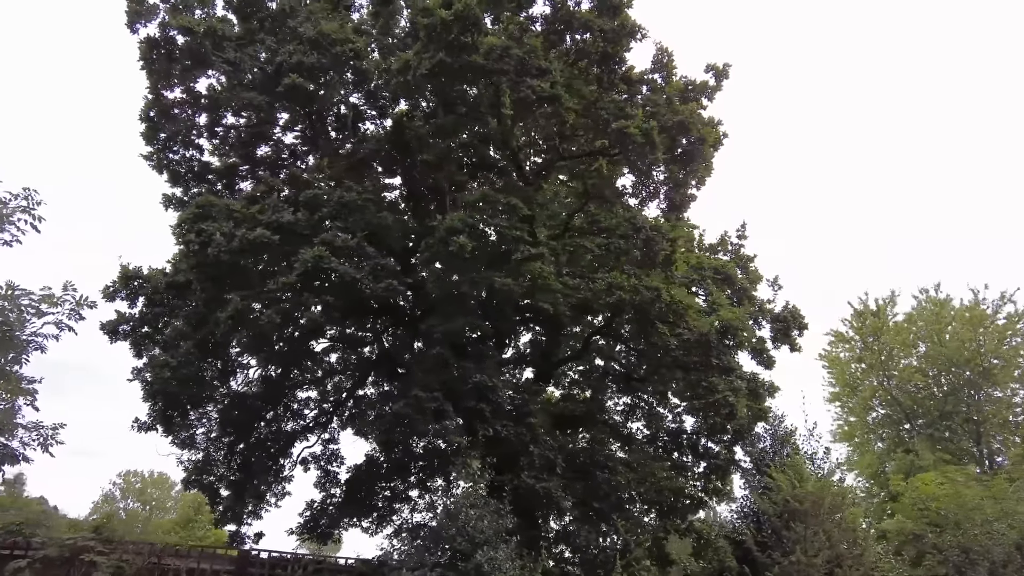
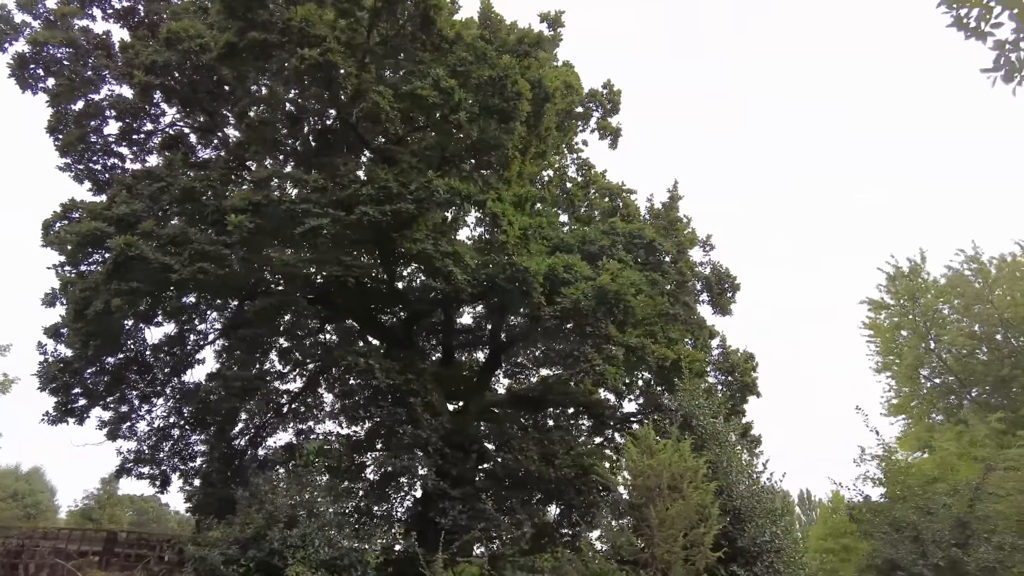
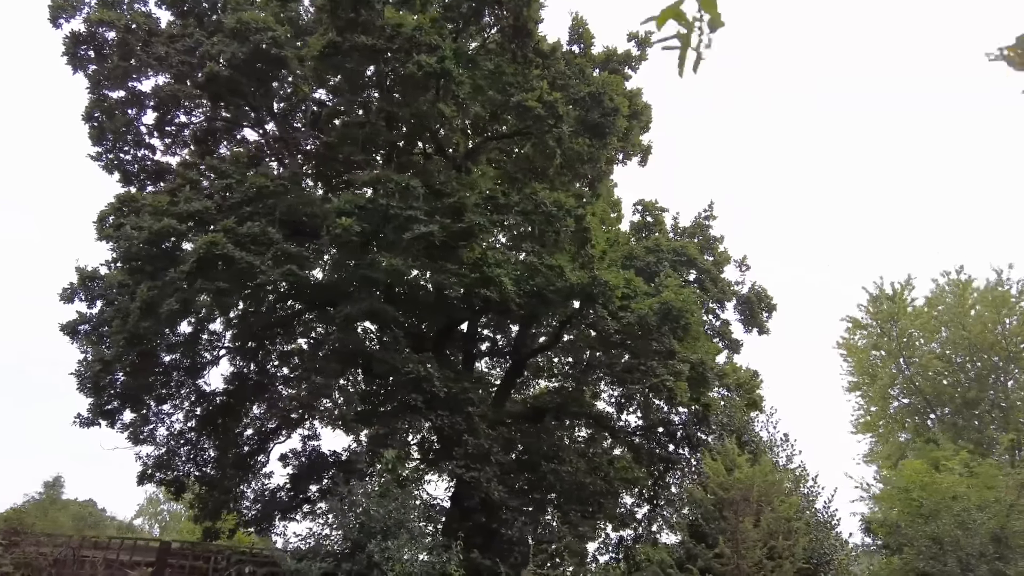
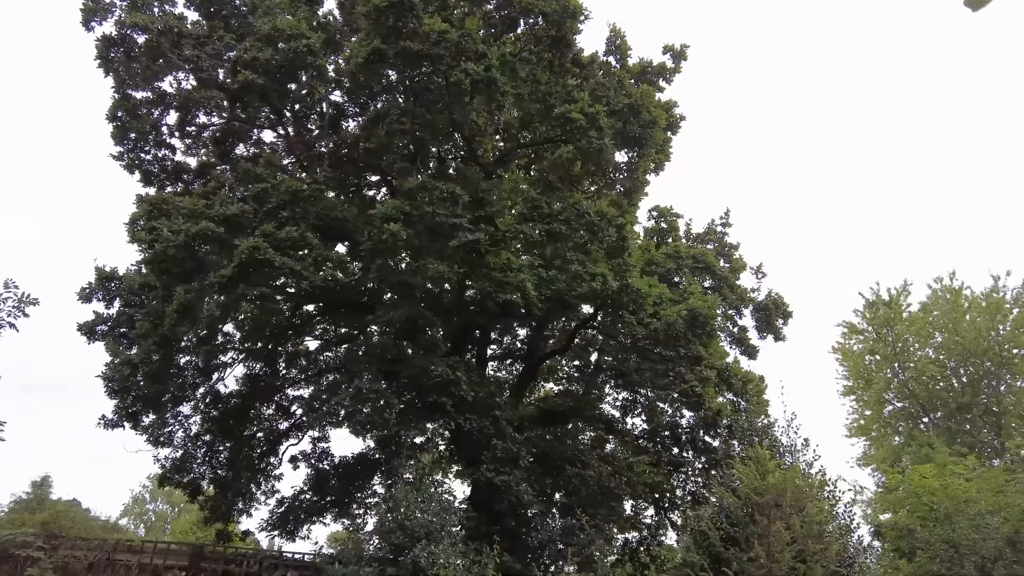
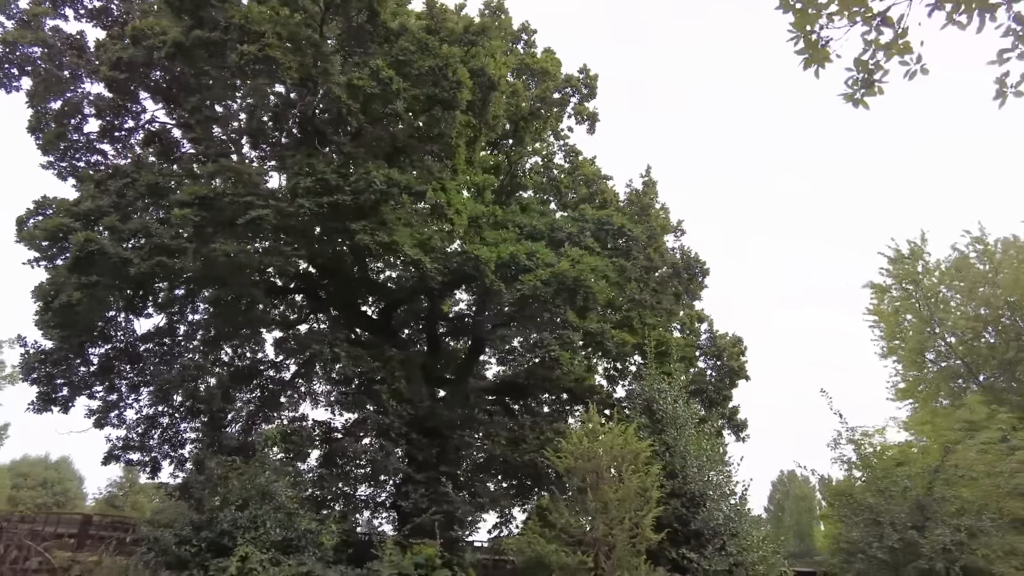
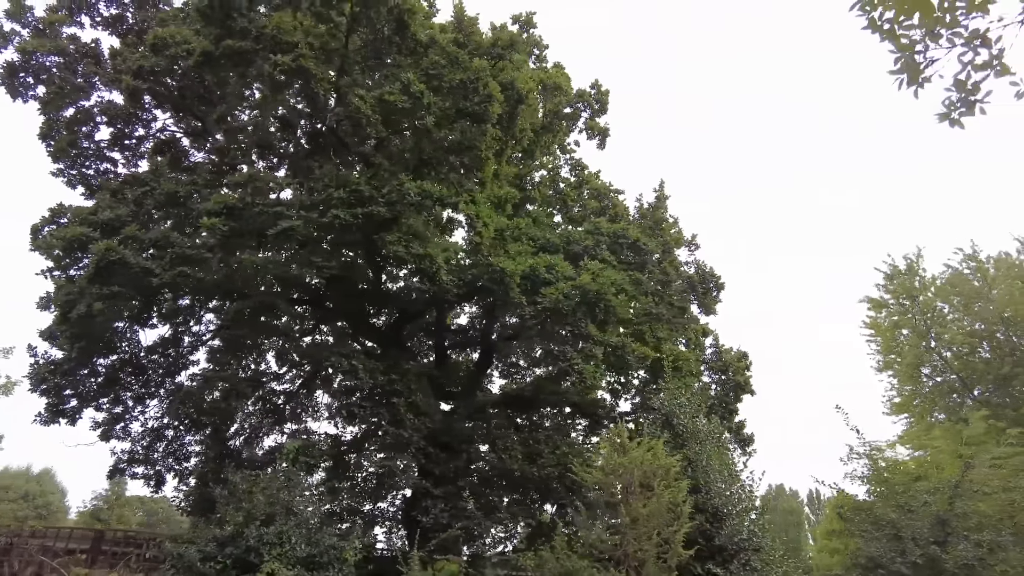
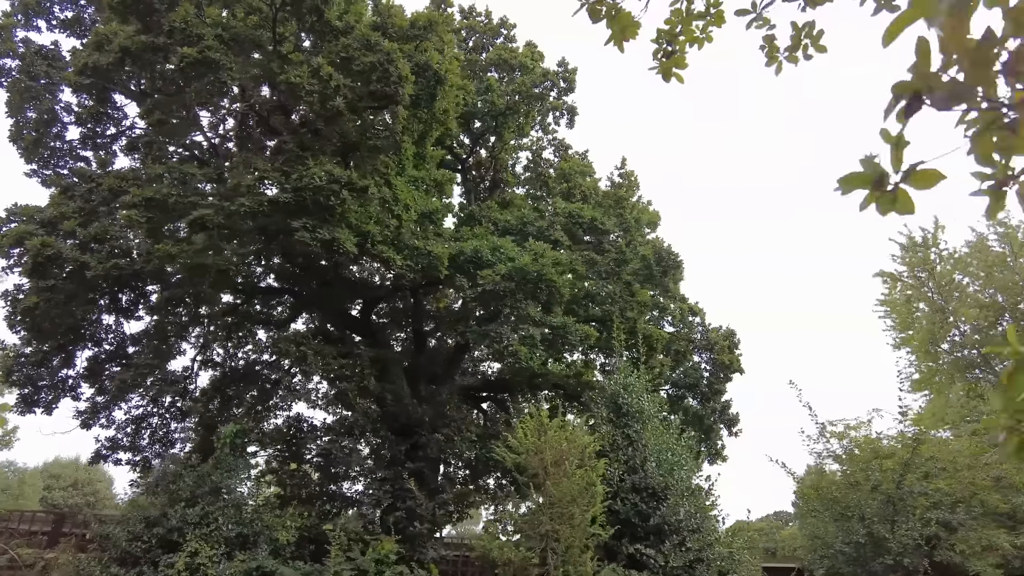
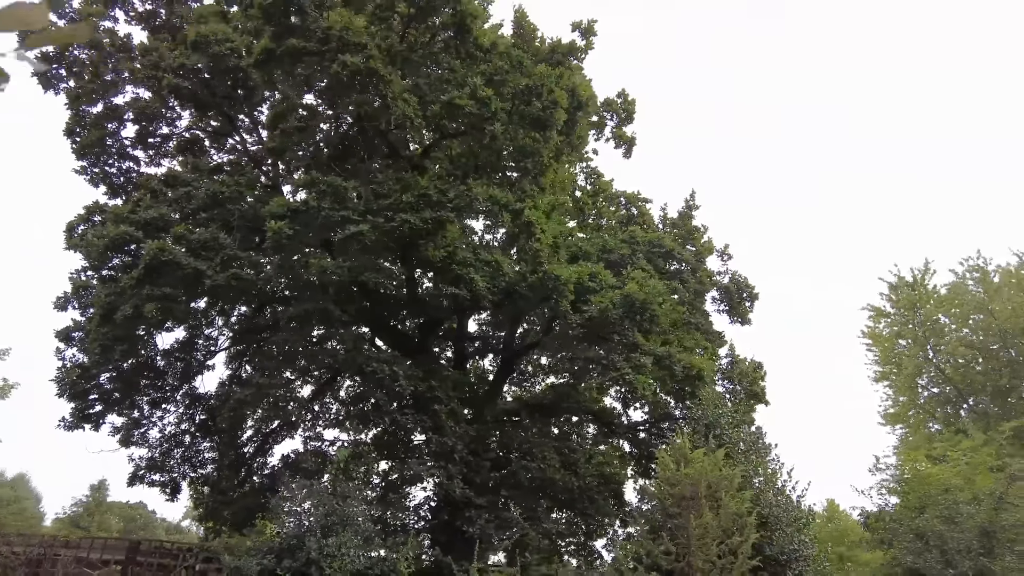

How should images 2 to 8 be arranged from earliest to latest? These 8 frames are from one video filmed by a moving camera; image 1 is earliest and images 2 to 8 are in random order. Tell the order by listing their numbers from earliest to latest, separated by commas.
4, 3, 8, 2, 6, 5, 7
